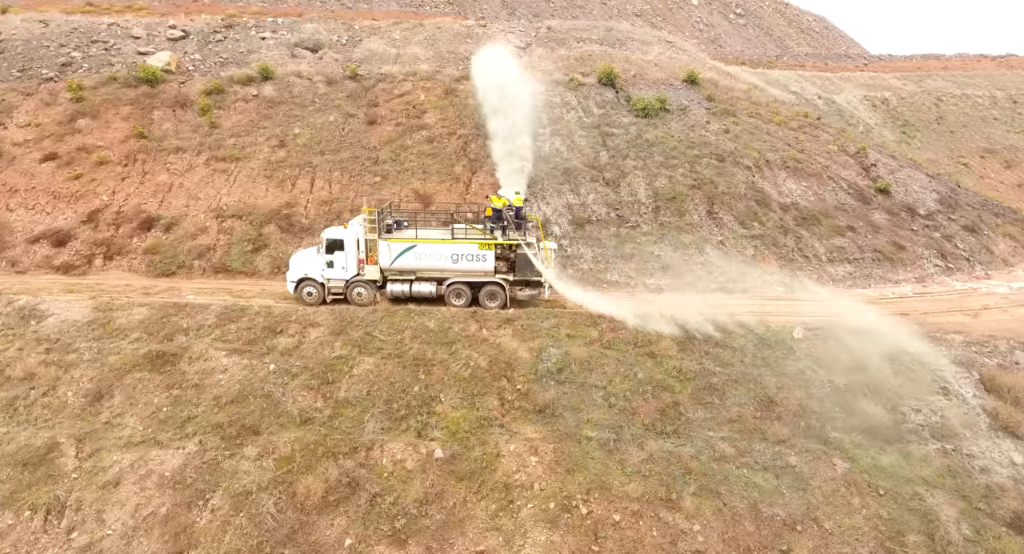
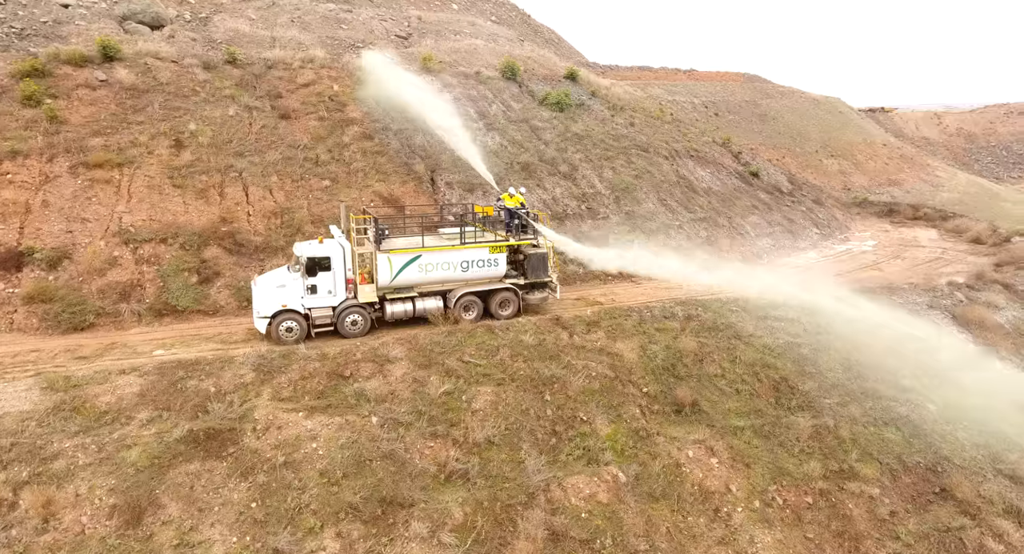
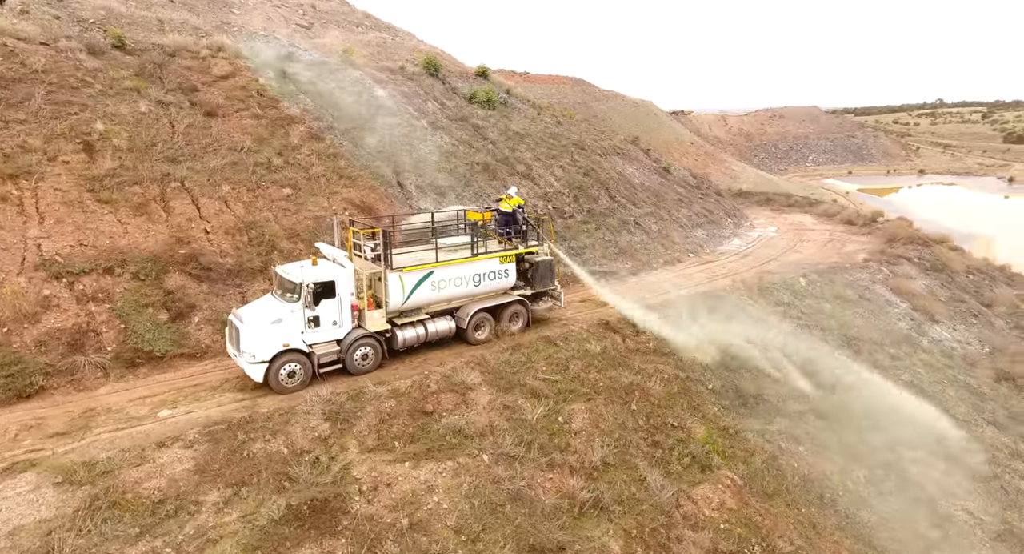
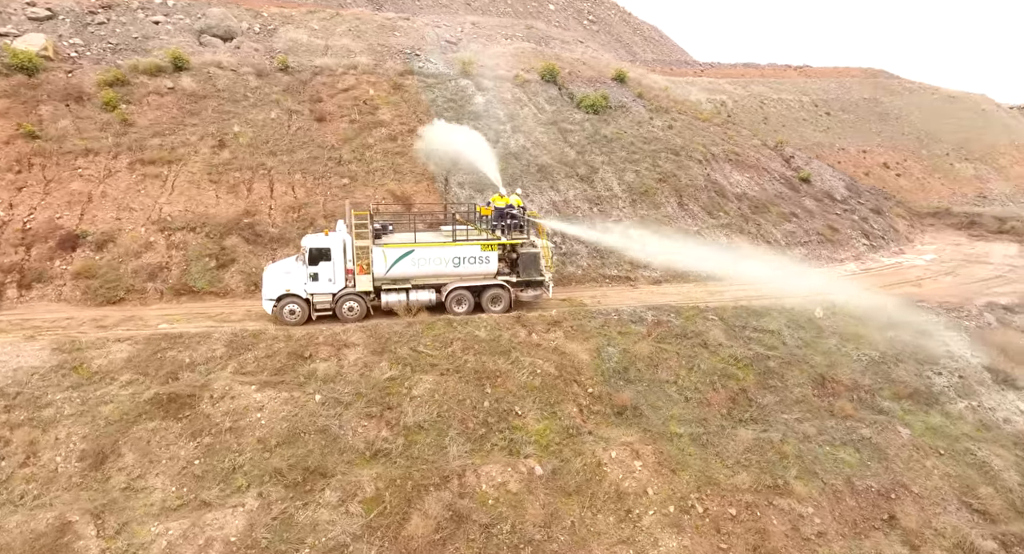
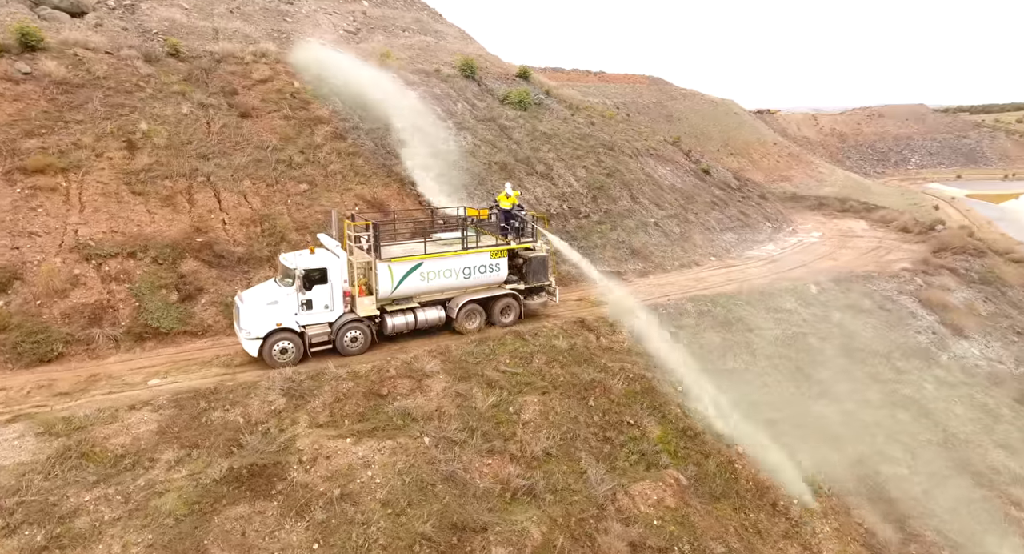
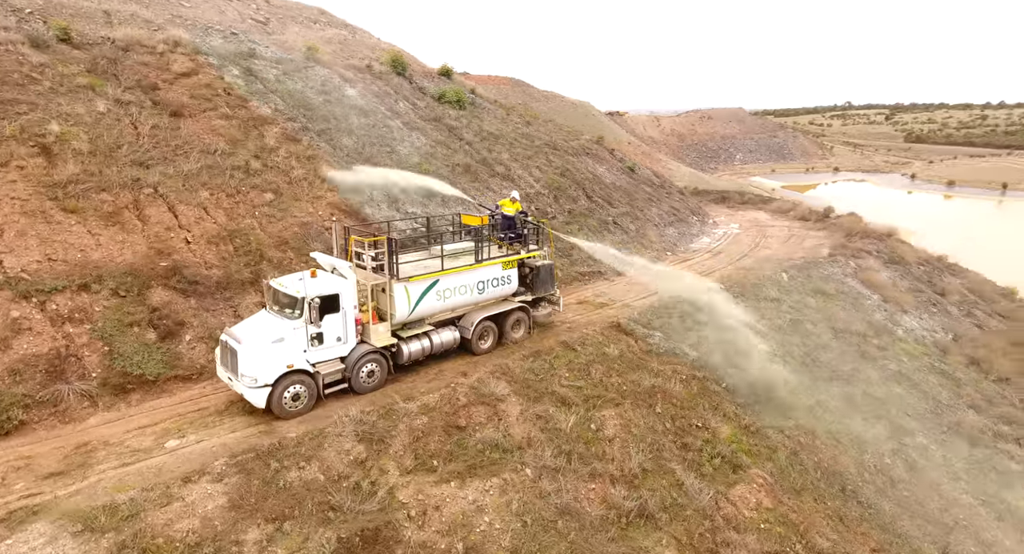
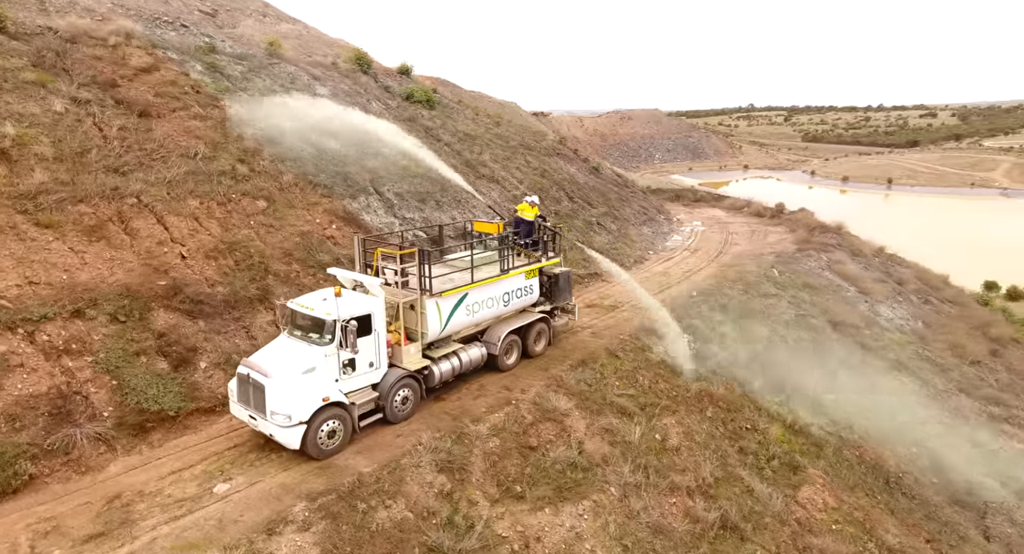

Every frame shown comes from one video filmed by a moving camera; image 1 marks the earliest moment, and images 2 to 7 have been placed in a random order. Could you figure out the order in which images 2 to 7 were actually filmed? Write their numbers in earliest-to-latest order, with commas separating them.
4, 2, 5, 3, 6, 7
